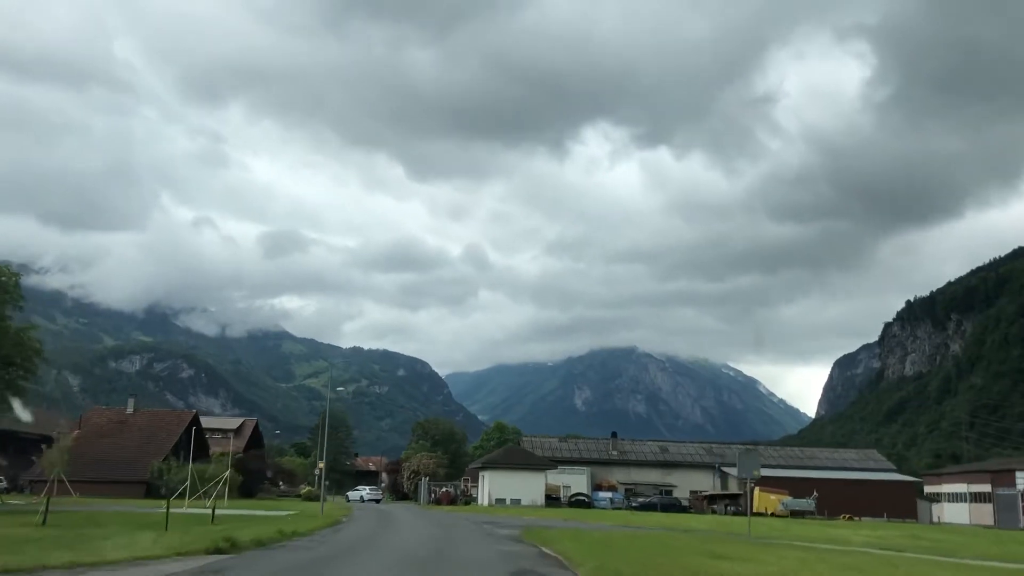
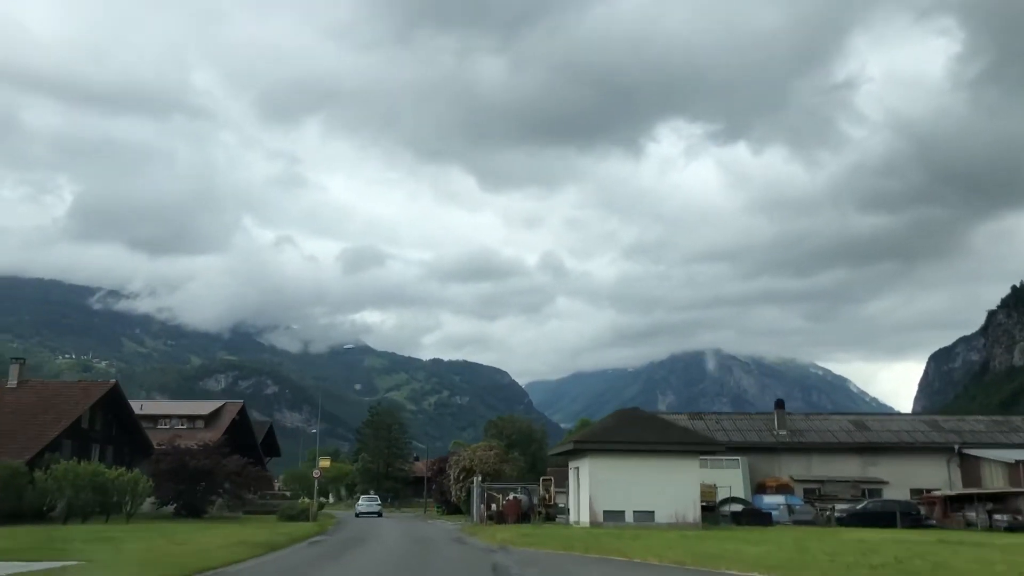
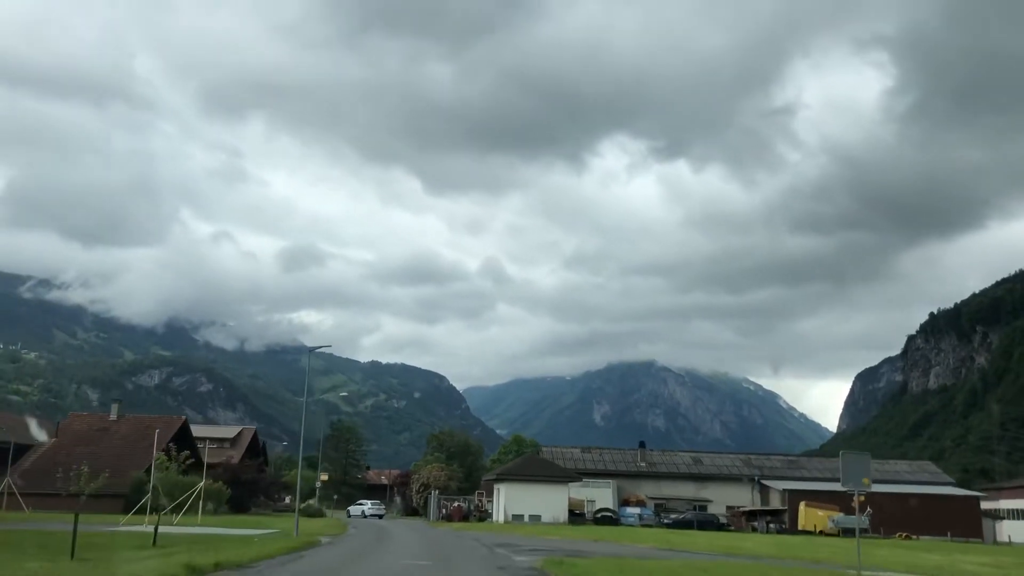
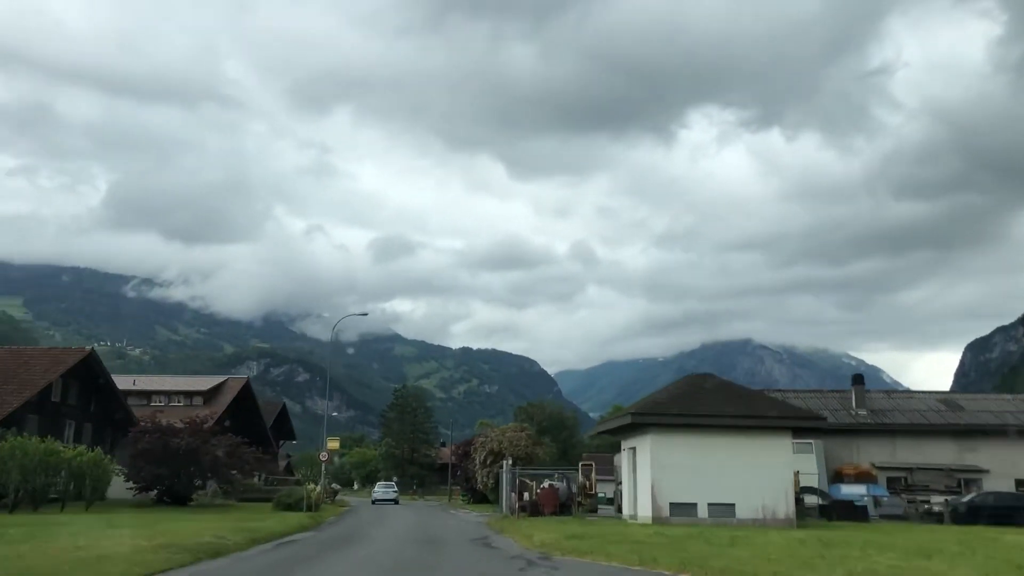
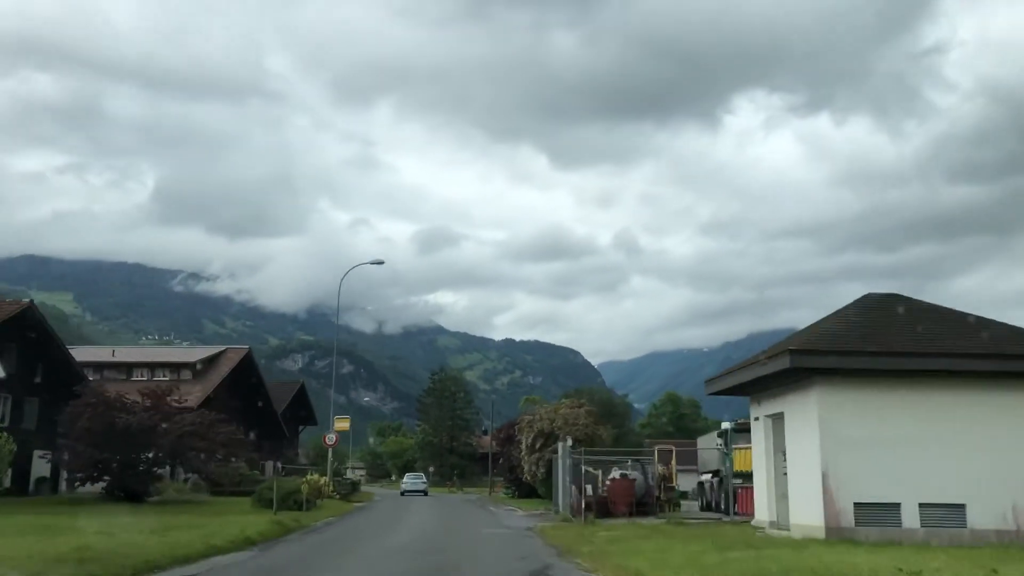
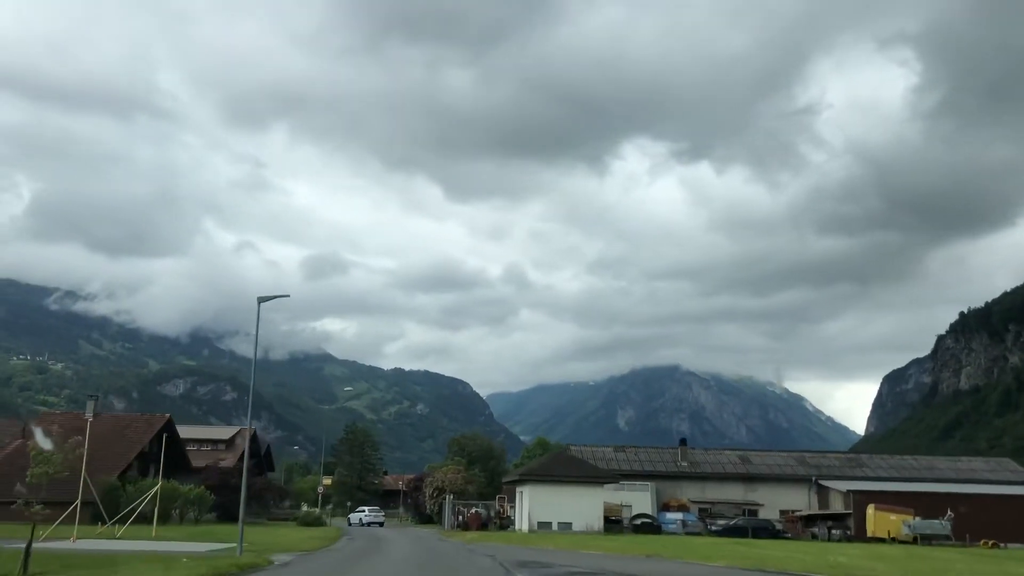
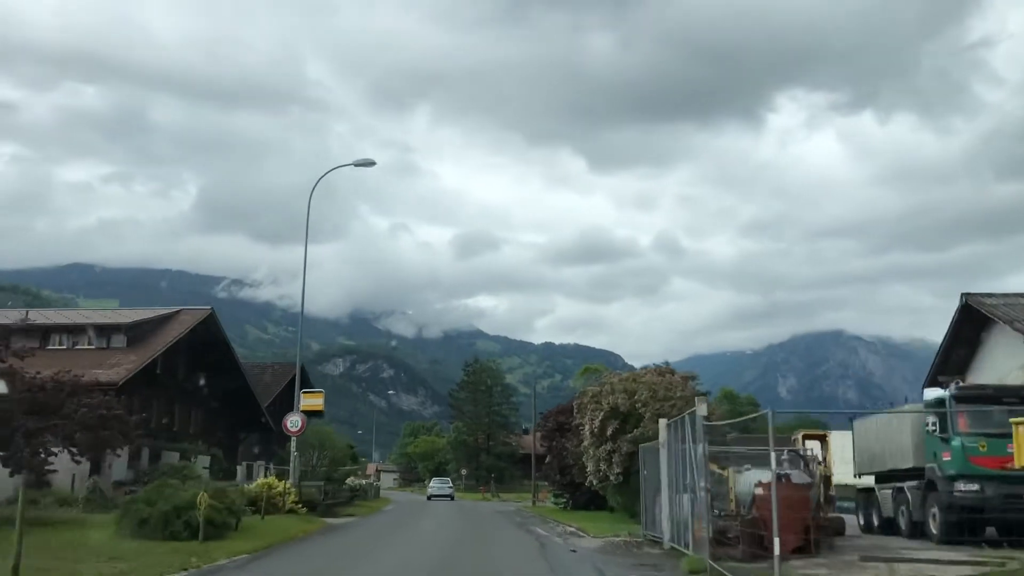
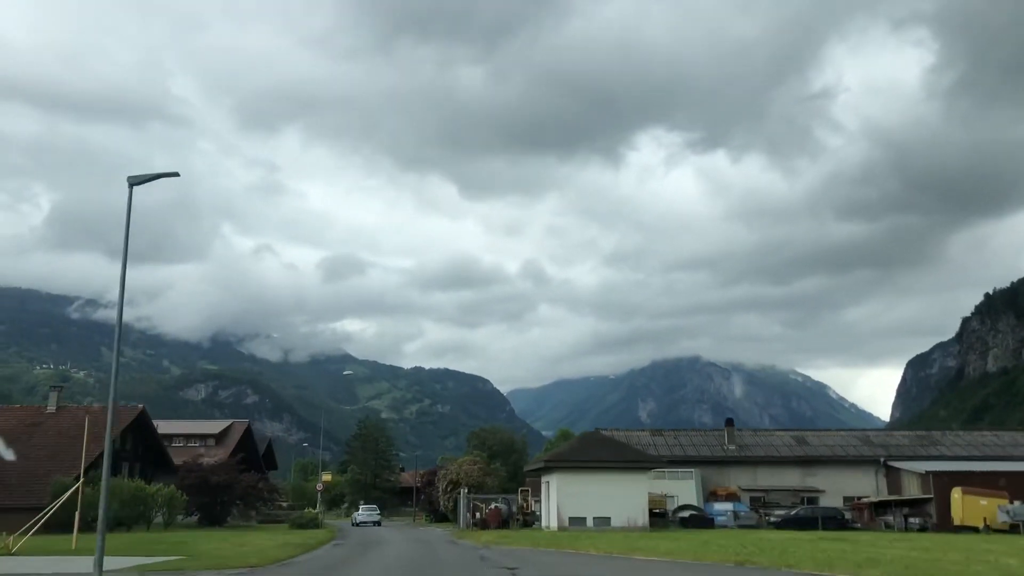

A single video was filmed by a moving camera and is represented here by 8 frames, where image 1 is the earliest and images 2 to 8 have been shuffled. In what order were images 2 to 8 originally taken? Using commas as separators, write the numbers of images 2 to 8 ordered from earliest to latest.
3, 6, 8, 2, 4, 5, 7
